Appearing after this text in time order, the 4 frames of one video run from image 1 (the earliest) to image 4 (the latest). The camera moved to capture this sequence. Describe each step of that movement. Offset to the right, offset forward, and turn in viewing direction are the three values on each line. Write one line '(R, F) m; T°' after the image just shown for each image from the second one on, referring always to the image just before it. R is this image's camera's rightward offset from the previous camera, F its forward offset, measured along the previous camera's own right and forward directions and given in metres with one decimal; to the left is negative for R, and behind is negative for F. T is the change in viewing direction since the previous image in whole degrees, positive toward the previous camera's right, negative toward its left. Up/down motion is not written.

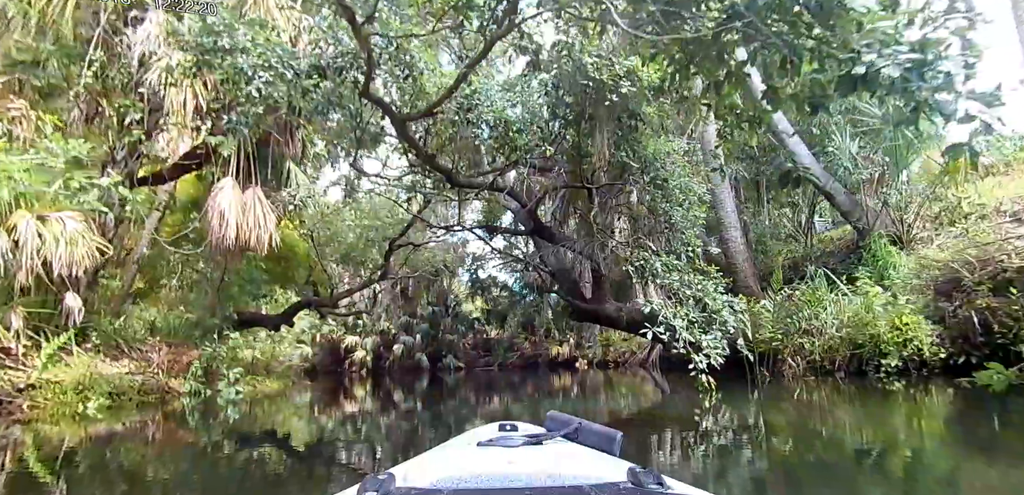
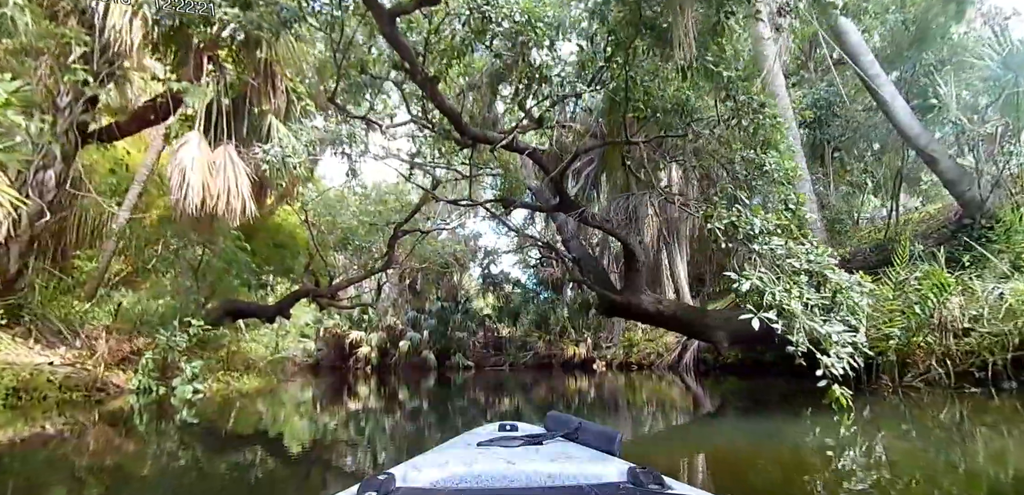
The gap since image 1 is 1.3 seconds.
(-0.1, +1.2) m; -1°
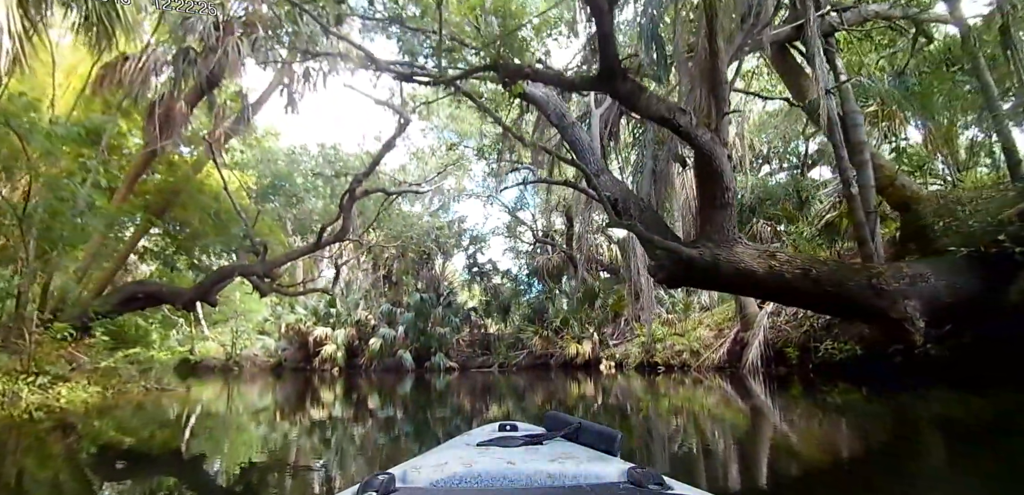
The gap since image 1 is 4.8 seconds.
(-0.1, +2.9) m; +1°
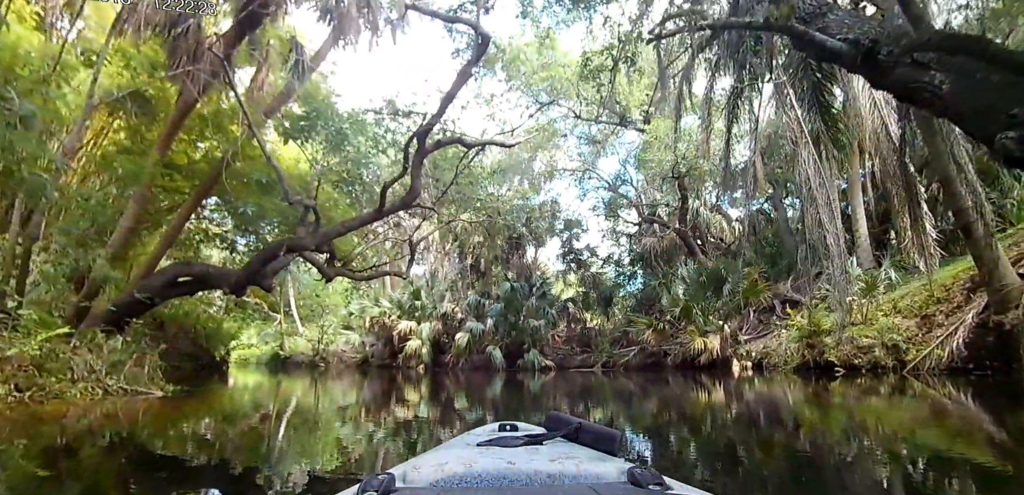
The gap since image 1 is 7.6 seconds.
(-0.3, +2.2) m; -9°
